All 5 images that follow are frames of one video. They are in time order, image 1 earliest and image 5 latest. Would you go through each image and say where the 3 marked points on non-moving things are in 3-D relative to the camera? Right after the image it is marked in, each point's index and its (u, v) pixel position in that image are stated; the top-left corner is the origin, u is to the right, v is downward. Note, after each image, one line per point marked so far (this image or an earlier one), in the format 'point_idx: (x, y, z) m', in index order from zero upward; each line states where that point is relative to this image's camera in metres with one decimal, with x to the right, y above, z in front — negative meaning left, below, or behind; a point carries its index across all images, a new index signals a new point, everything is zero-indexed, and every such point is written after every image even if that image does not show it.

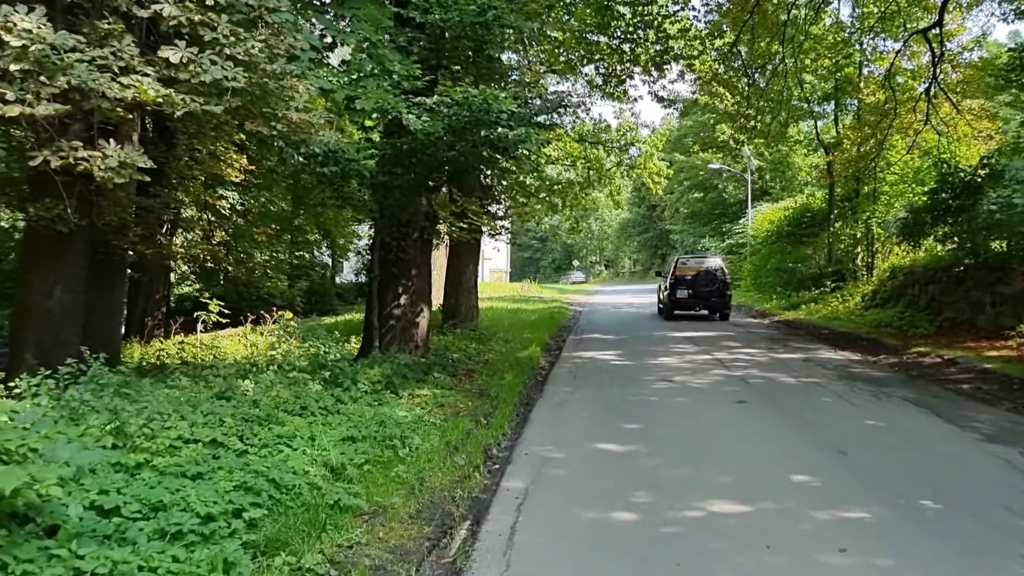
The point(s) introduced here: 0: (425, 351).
0: (-1.3, -1.0, +10.8) m
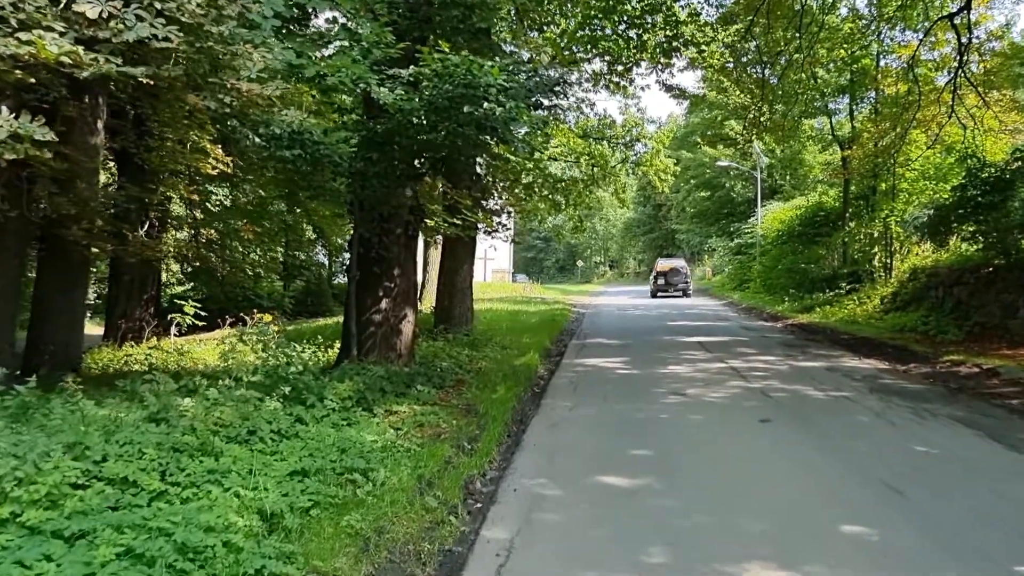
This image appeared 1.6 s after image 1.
0: (-1.4, -1.0, +9.8) m
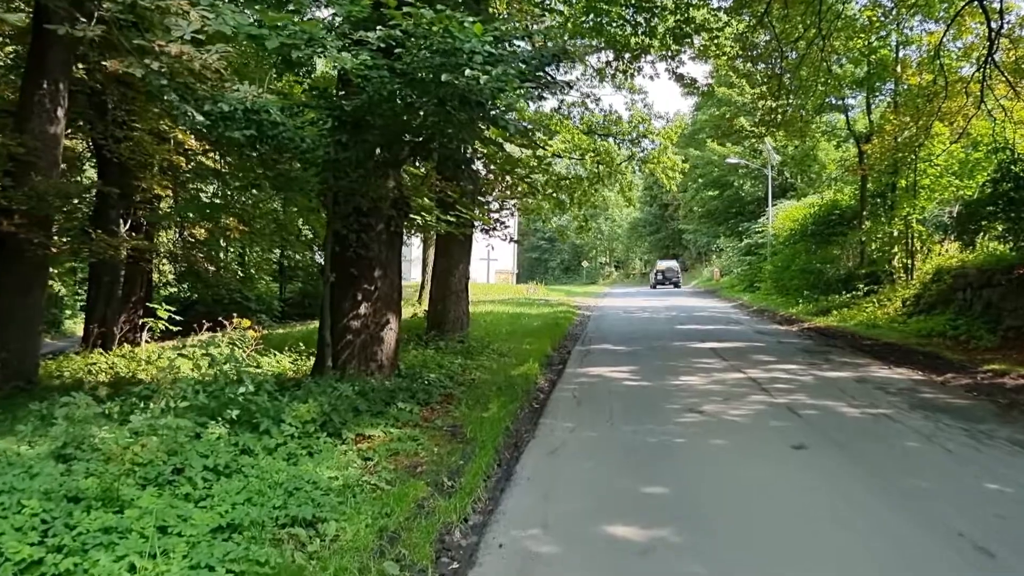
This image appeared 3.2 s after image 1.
0: (-1.4, -1.0, +8.7) m
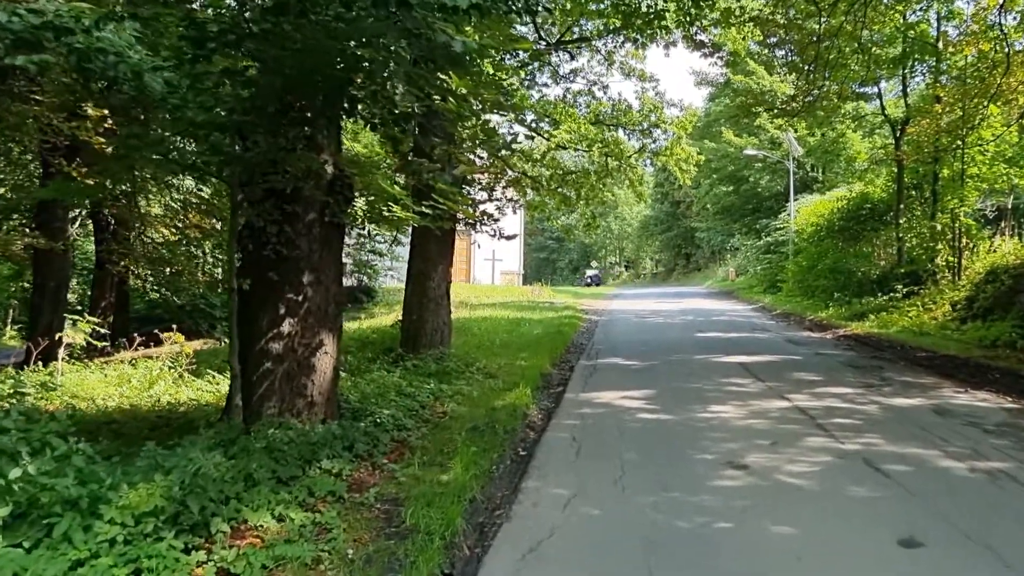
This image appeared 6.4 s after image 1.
0: (-1.6, -1.1, +6.5) m
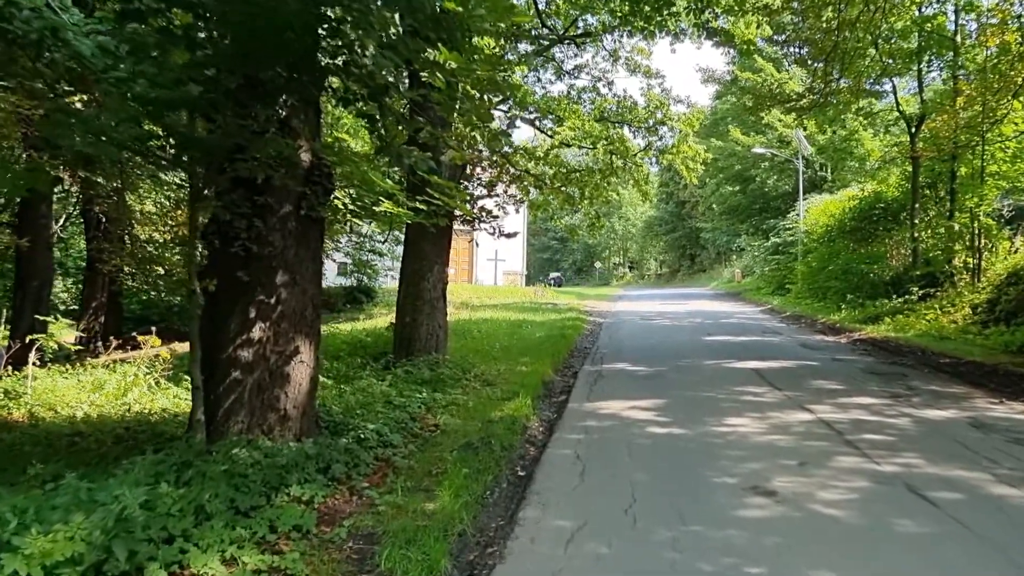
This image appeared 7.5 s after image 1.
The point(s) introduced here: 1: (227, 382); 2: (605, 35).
0: (-1.6, -1.1, +5.9) m
1: (-2.1, -0.7, +5.5) m
2: (+1.9, +5.2, +14.9) m
